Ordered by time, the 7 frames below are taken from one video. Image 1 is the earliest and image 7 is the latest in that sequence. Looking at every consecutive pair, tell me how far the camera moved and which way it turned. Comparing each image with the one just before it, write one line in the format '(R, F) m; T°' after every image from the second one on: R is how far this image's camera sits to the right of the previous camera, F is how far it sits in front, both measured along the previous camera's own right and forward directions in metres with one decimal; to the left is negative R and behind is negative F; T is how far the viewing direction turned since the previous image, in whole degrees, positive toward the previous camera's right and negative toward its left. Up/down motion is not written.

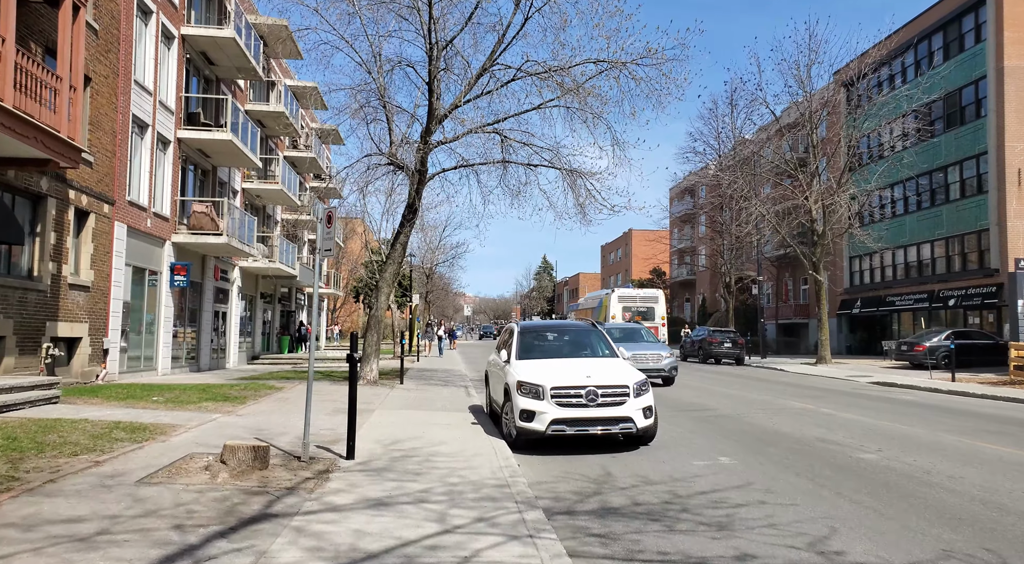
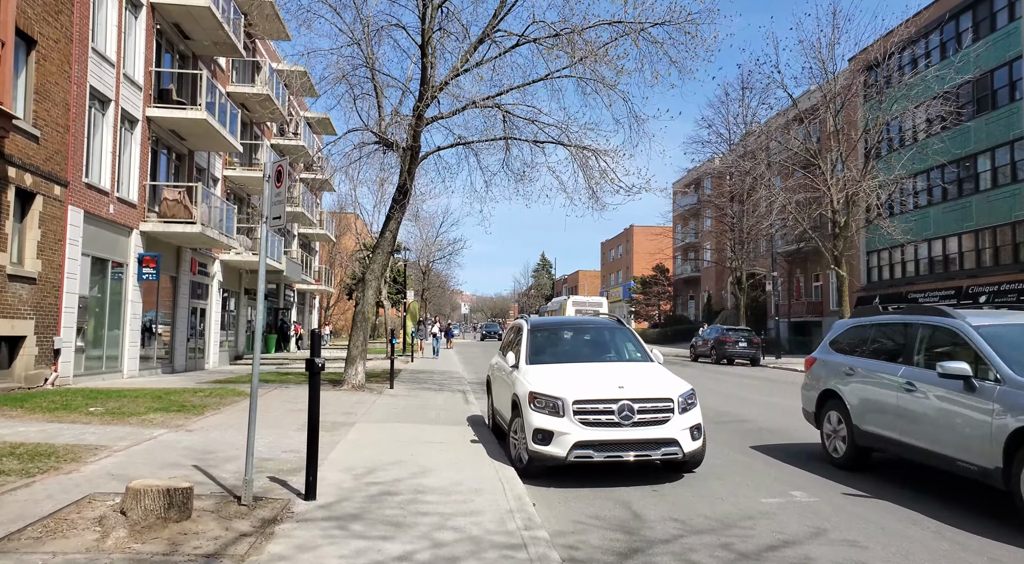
(-0.1, +1.6) m; 0°
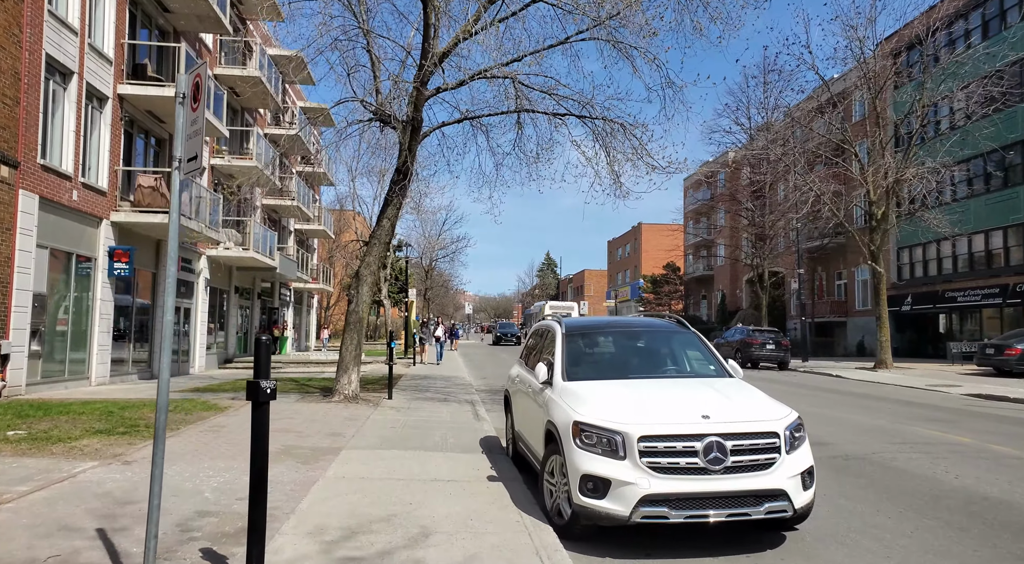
(-0.2, +1.8) m; 0°
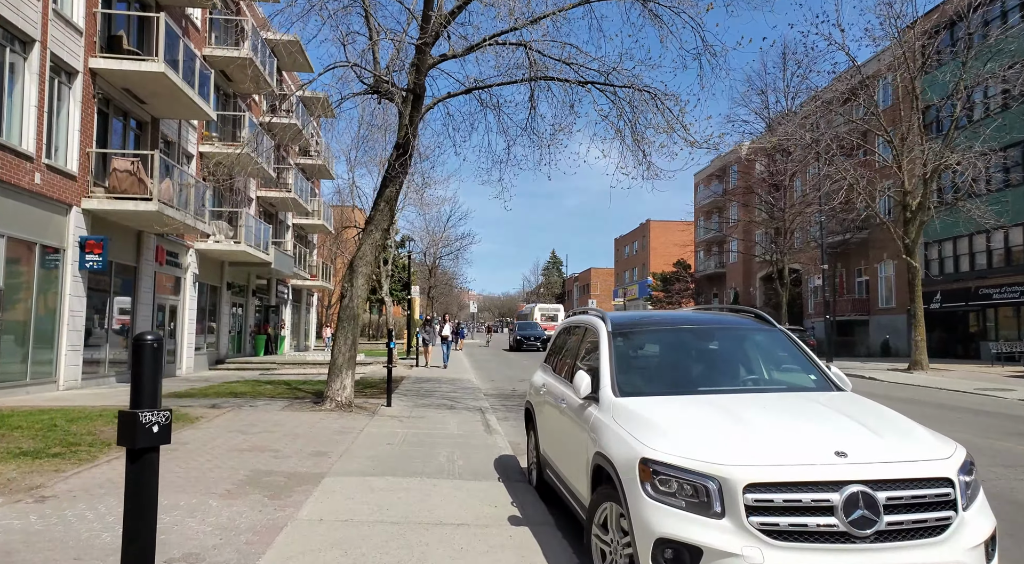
(-0.2, +1.4) m; 0°
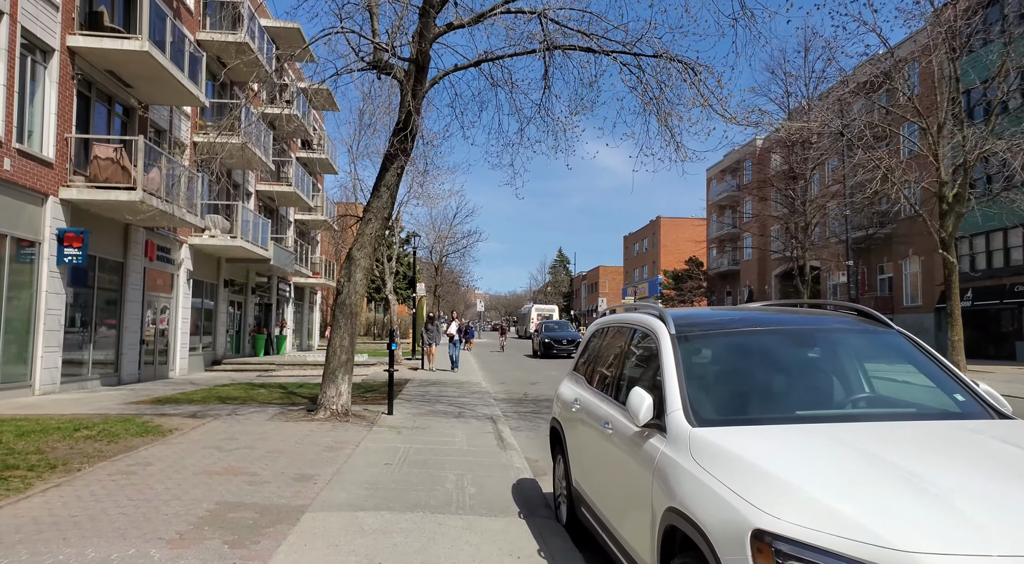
(-0.1, +1.1) m; -1°
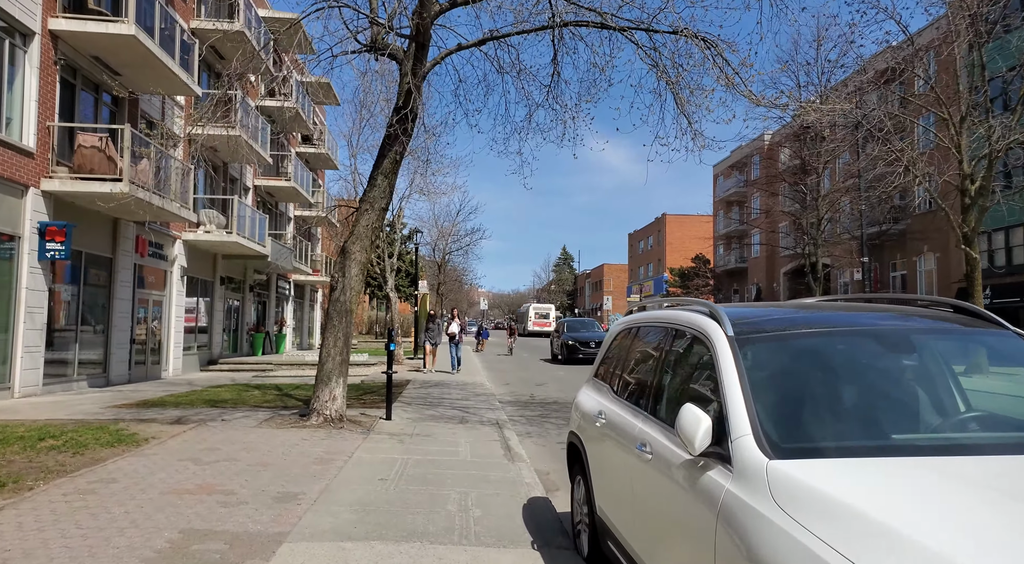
(-0.1, +0.7) m; 0°
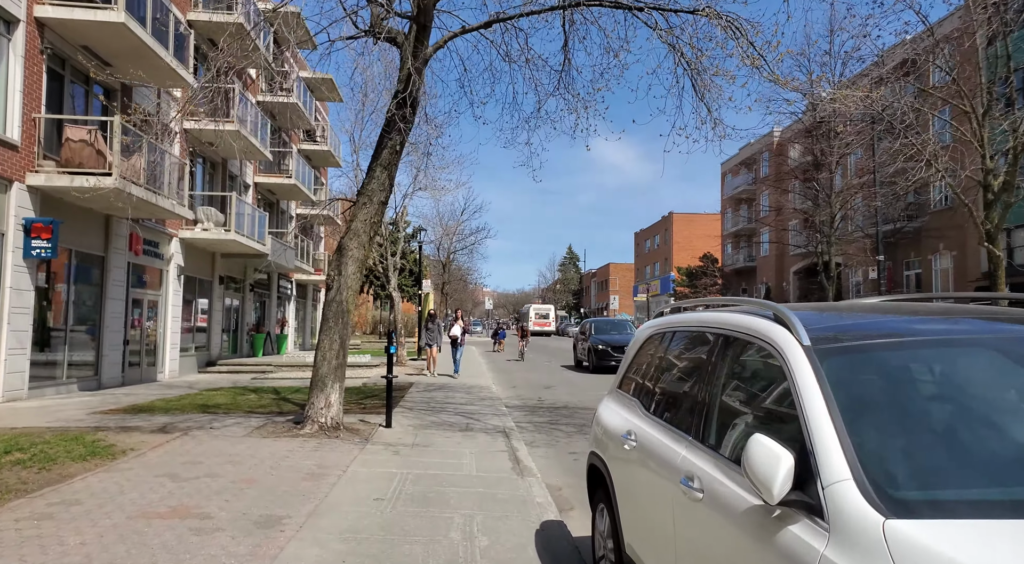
(0.0, +0.6) m; 0°
